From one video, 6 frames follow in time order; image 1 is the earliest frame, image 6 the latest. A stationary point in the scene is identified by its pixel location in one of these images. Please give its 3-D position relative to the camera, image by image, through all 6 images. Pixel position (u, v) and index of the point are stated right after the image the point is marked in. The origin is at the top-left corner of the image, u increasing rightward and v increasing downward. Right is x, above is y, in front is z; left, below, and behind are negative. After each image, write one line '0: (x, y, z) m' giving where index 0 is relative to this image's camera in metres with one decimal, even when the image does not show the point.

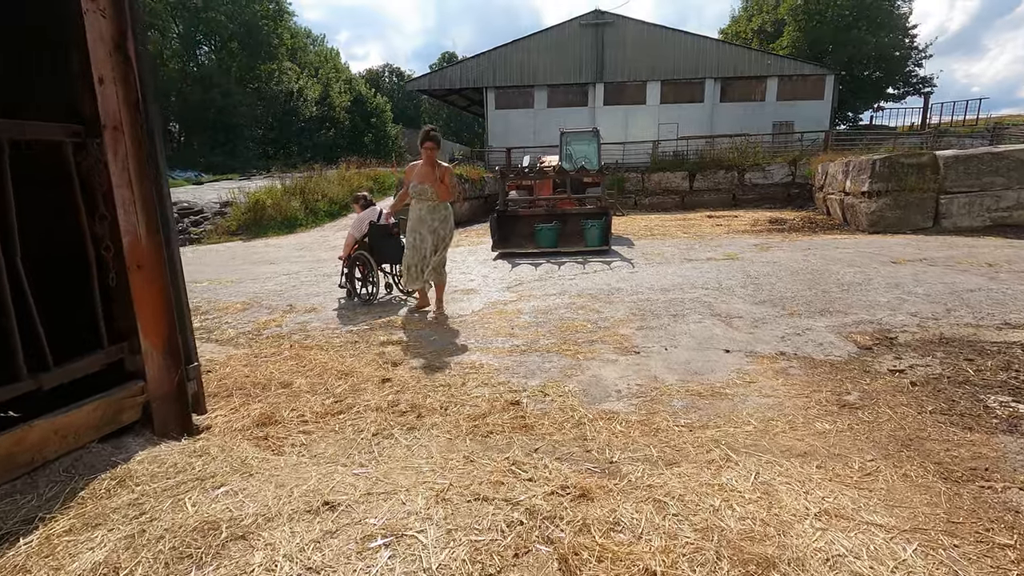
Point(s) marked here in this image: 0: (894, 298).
0: (+3.7, -0.1, +5.2) m
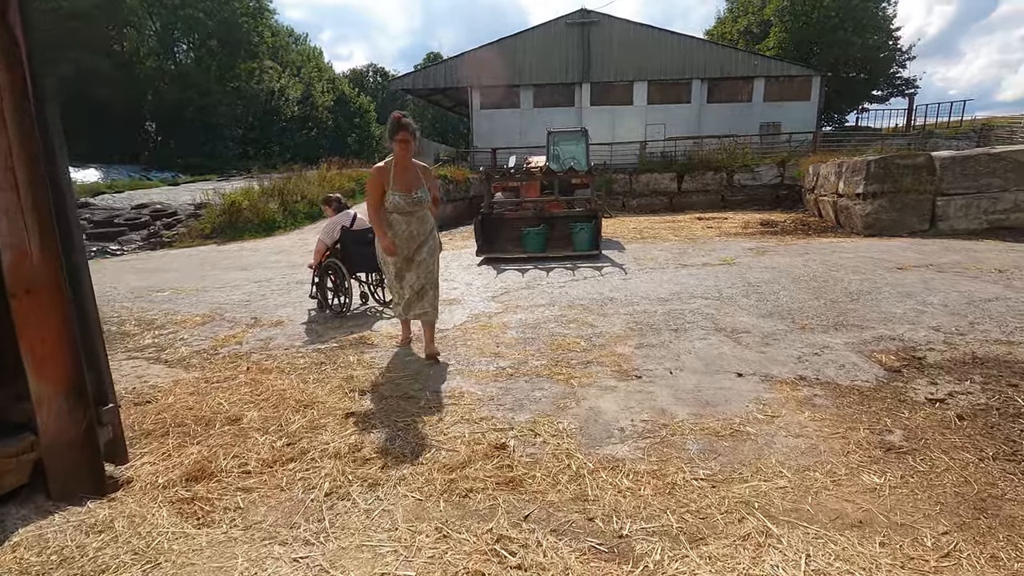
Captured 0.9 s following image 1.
0: (+3.6, -0.2, +4.8) m
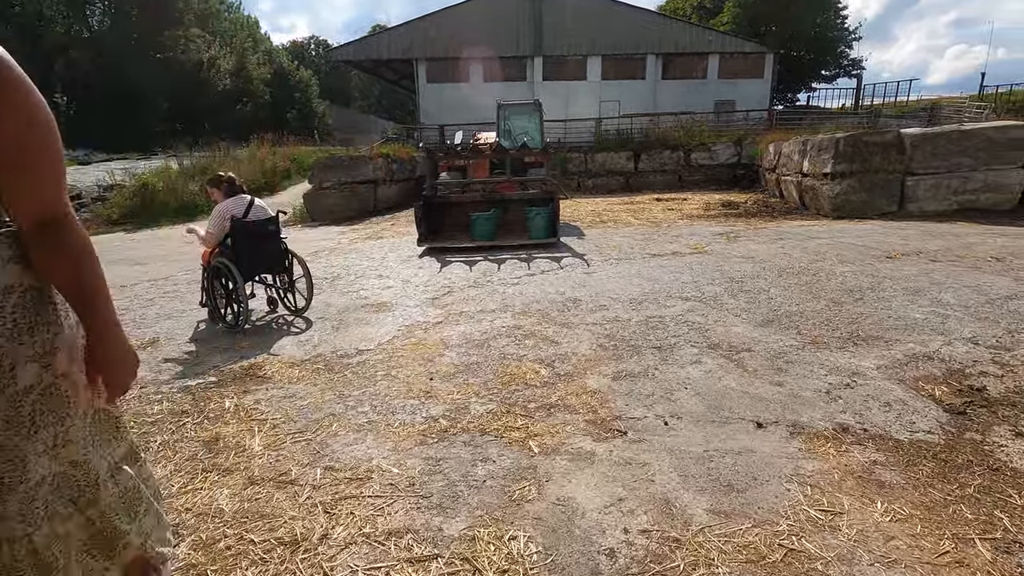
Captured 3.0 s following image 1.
0: (+3.1, -0.2, +4.0) m
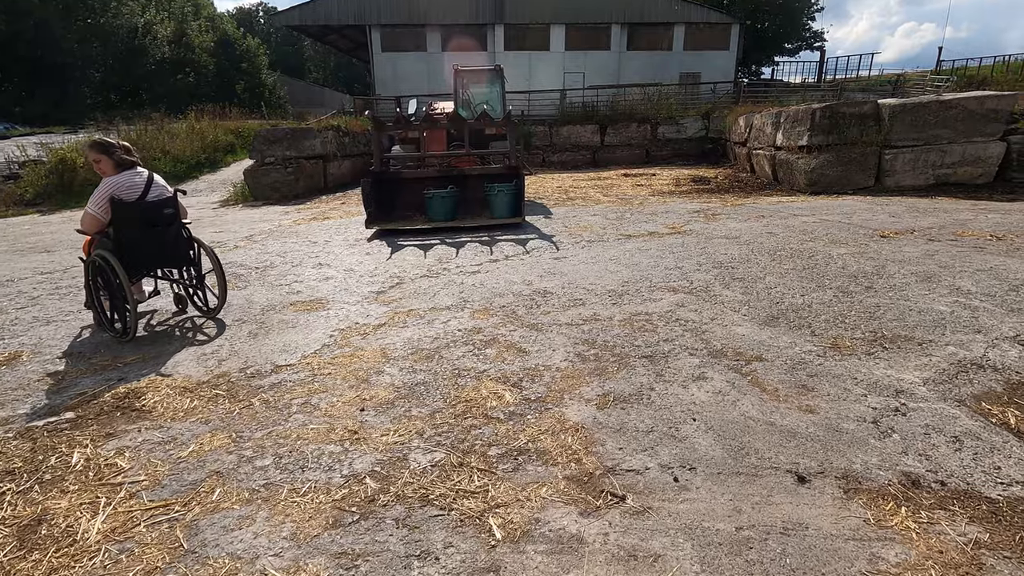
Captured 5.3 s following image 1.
0: (+2.8, -0.1, +3.5) m
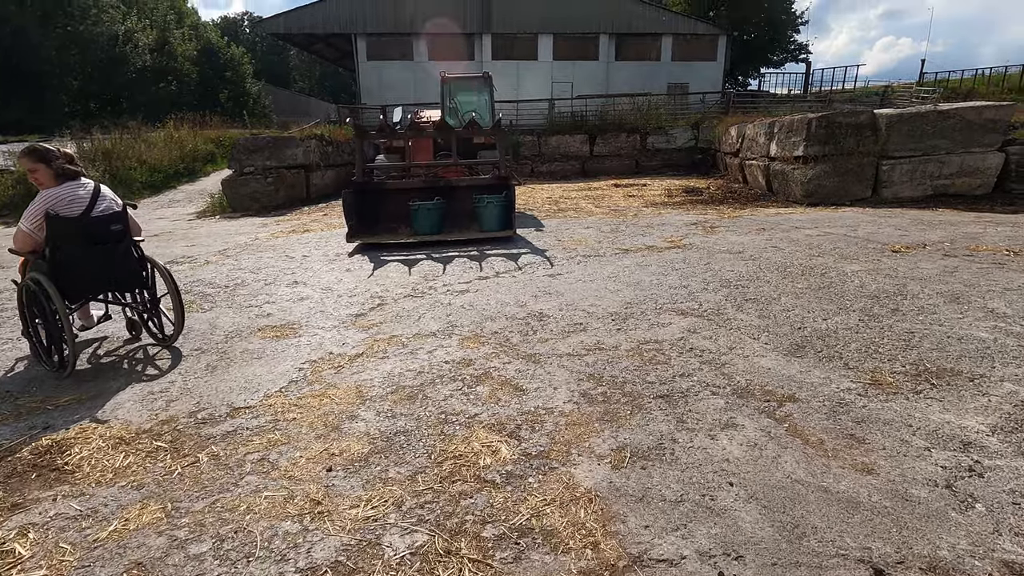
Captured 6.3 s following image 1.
0: (+2.8, -0.3, +3.1) m
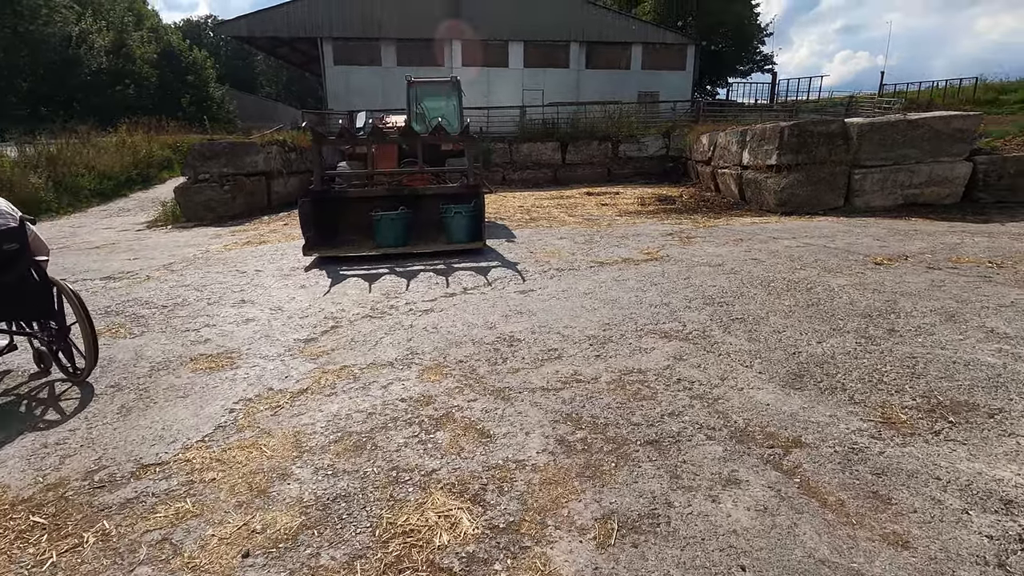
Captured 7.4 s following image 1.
0: (+2.6, -0.4, +2.9) m
